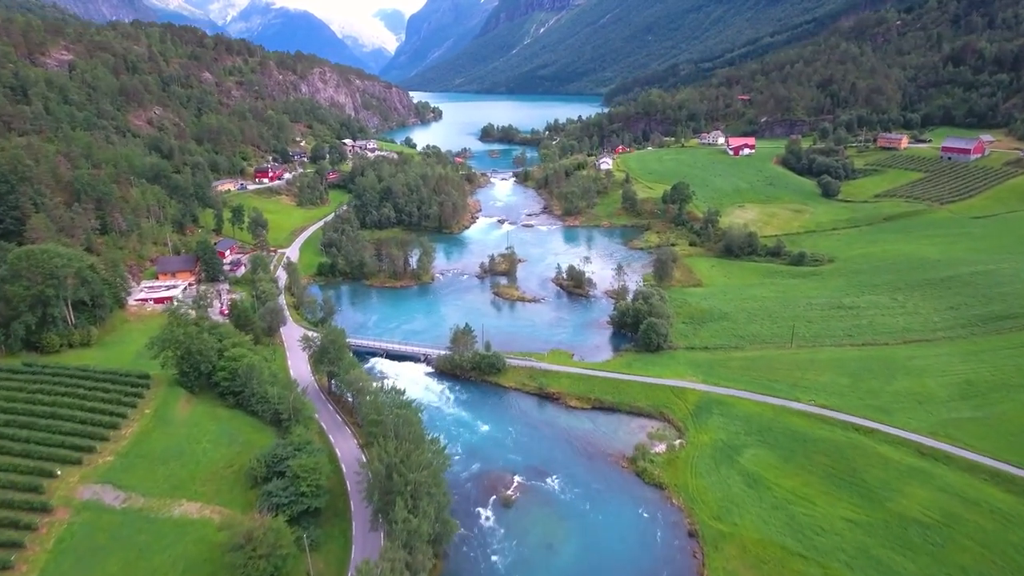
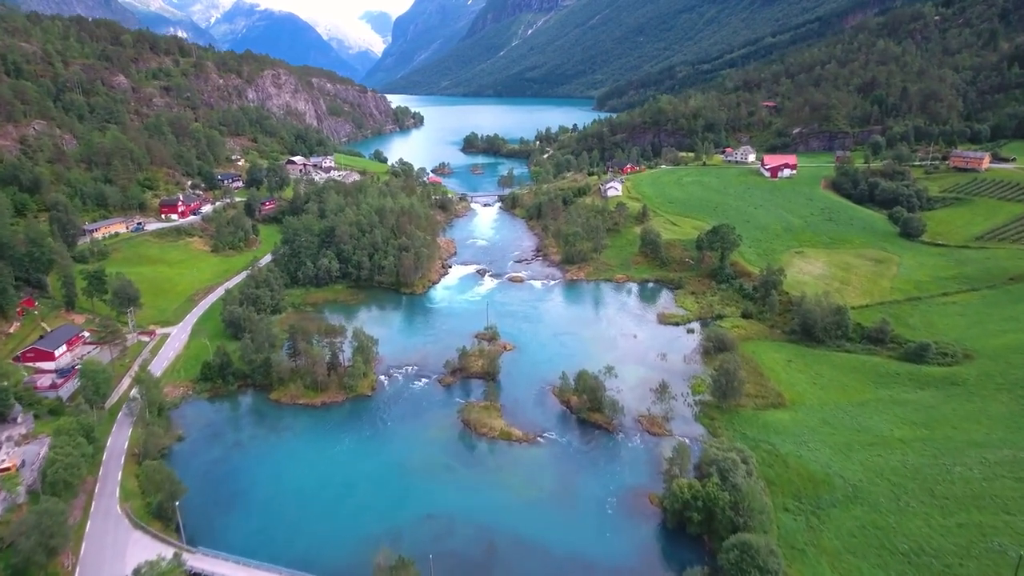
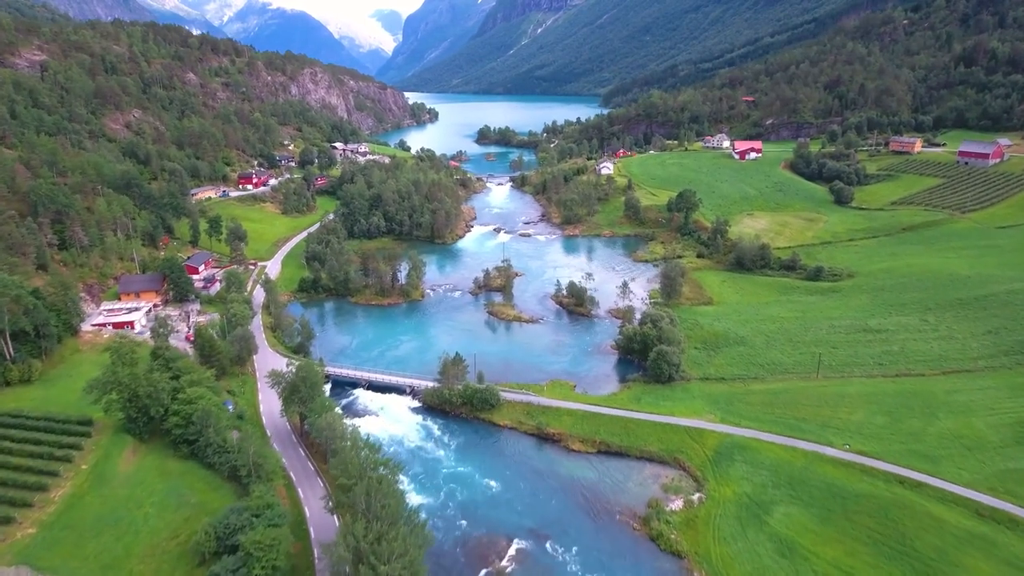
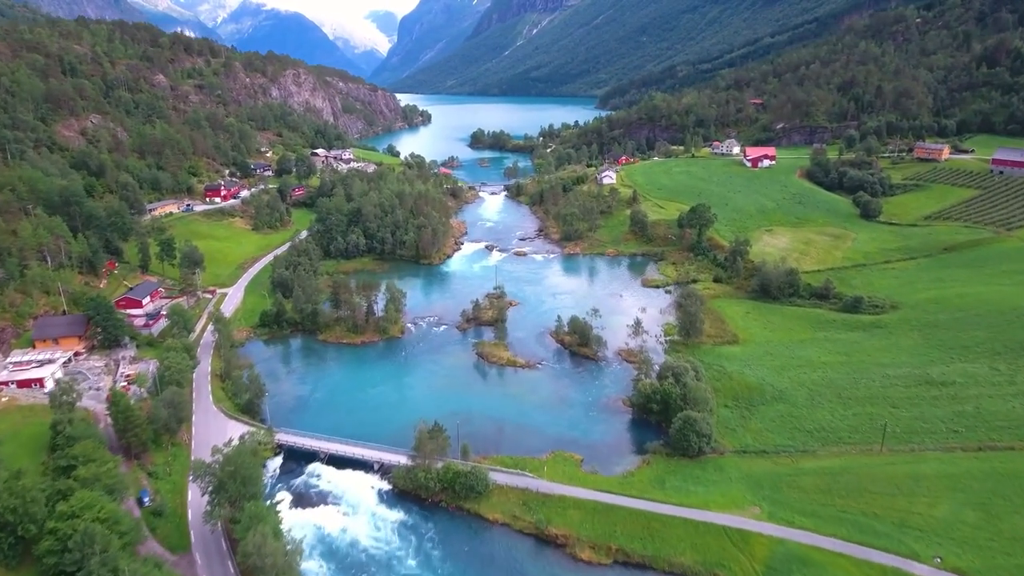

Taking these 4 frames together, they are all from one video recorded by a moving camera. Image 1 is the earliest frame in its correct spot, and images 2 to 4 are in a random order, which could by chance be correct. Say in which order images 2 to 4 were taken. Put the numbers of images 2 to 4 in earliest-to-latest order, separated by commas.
3, 4, 2
